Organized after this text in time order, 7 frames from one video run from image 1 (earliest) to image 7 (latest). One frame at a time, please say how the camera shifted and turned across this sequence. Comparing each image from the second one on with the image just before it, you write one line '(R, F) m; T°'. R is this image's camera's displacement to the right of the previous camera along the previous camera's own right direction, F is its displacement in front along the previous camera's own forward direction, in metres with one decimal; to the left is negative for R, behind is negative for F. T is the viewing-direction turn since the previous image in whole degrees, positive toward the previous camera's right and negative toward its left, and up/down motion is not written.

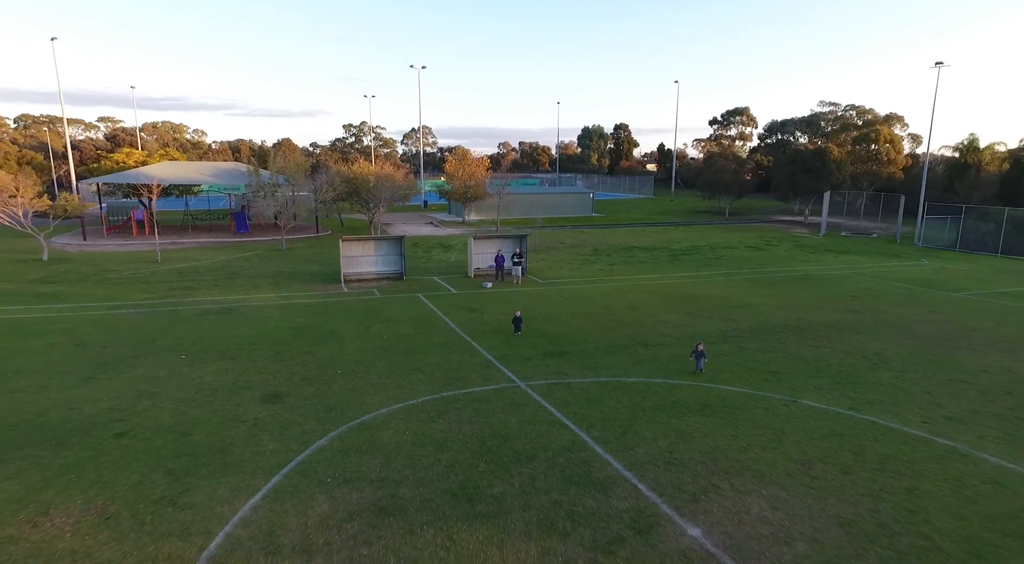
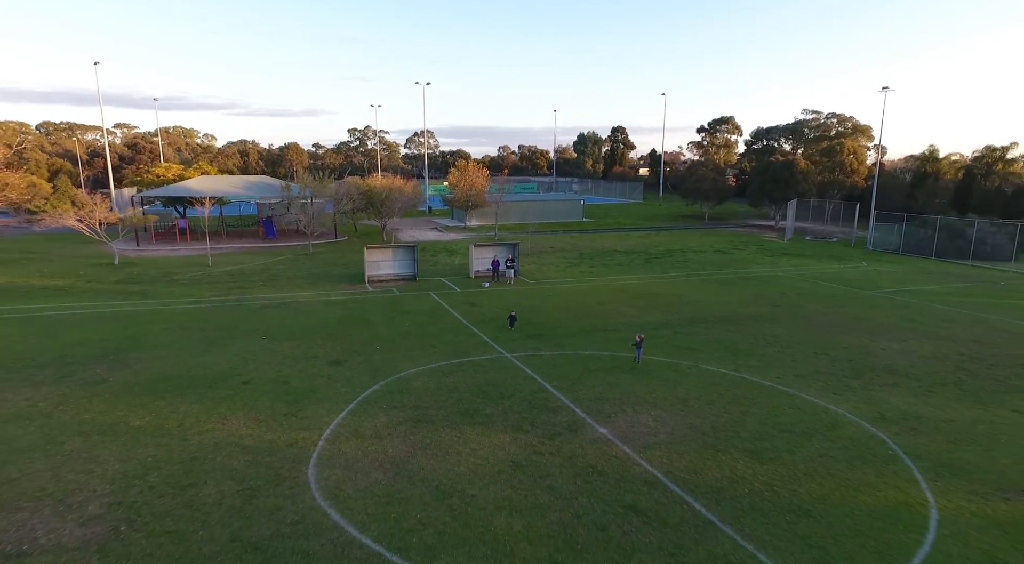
(+0.3, -4.5) m; 0°
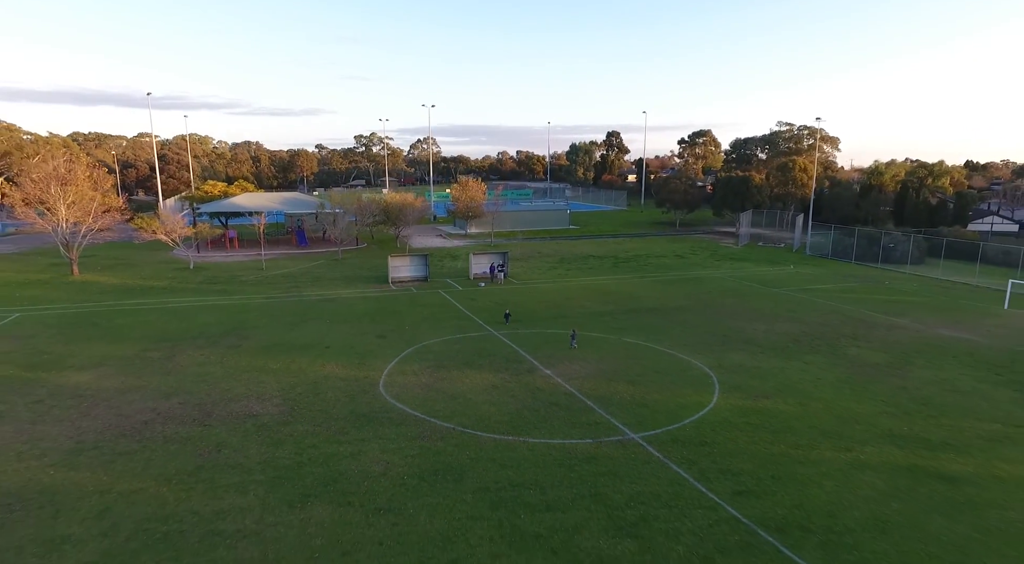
(+0.6, -7.4) m; 0°
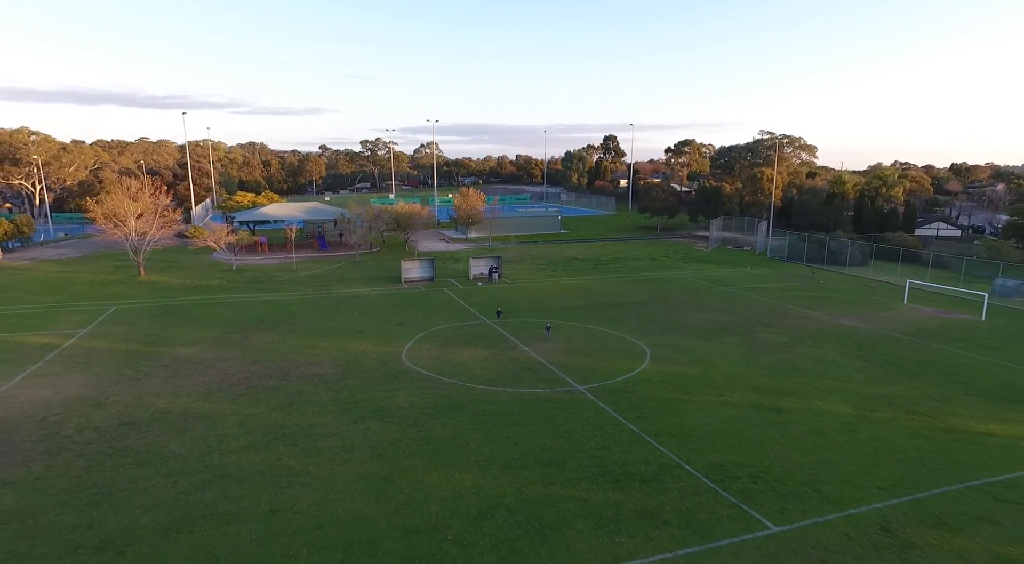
(+0.6, -6.2) m; 0°
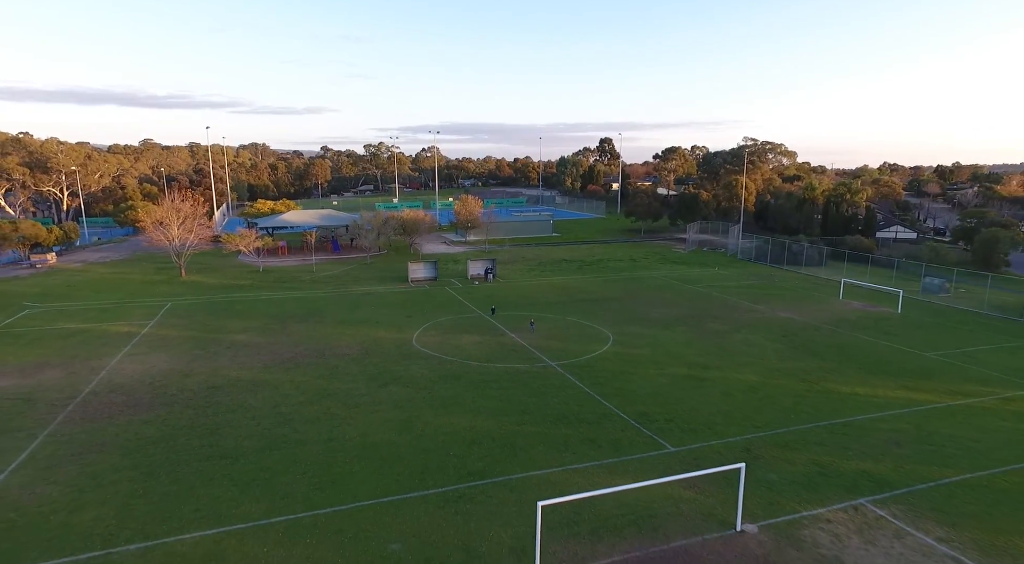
(+0.5, -5.6) m; 0°
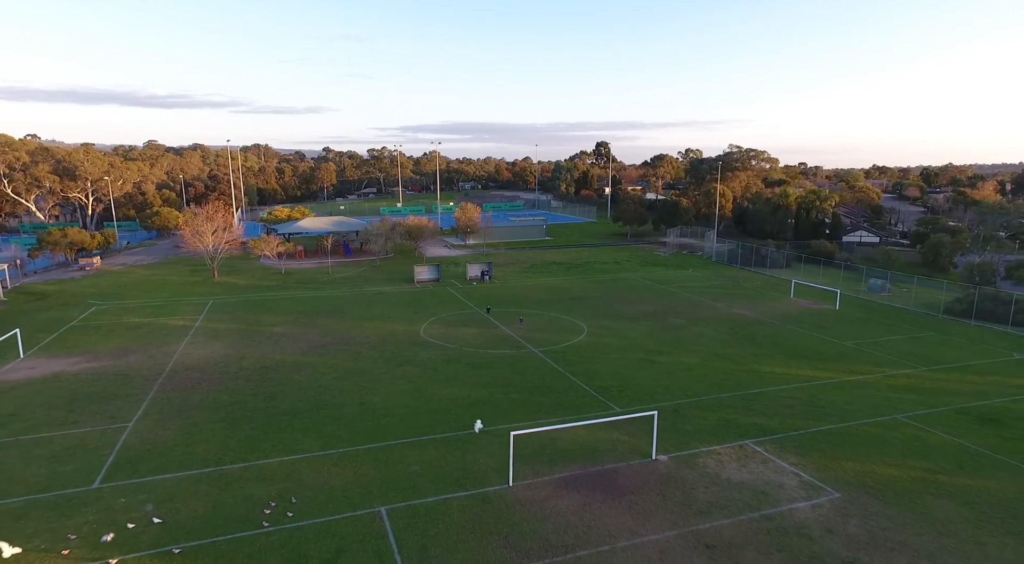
(+0.5, -5.7) m; 0°
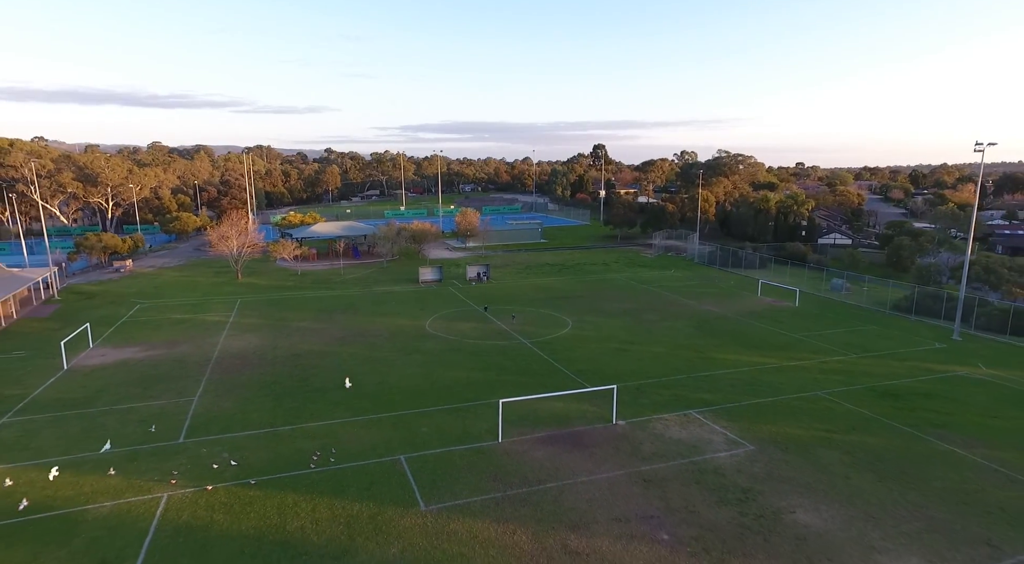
(+0.4, -5.0) m; 0°
